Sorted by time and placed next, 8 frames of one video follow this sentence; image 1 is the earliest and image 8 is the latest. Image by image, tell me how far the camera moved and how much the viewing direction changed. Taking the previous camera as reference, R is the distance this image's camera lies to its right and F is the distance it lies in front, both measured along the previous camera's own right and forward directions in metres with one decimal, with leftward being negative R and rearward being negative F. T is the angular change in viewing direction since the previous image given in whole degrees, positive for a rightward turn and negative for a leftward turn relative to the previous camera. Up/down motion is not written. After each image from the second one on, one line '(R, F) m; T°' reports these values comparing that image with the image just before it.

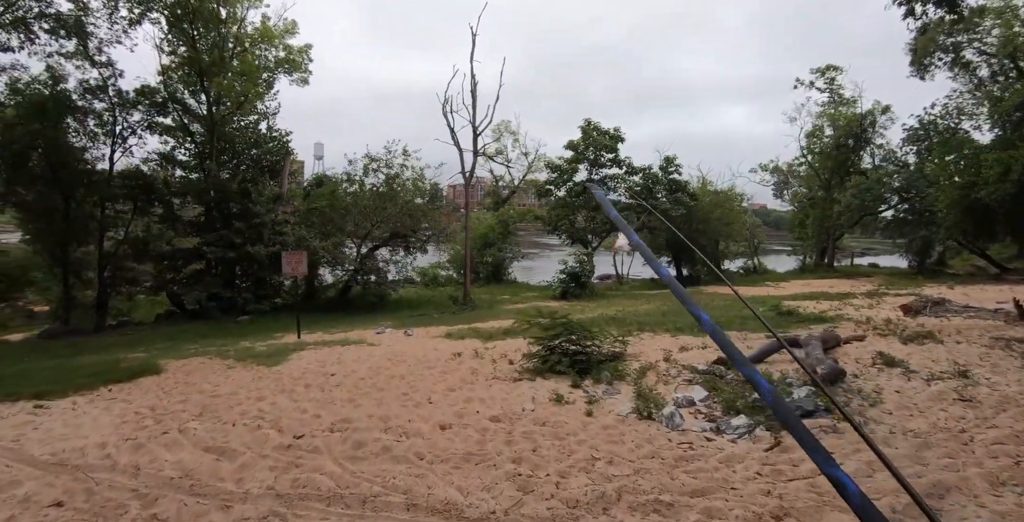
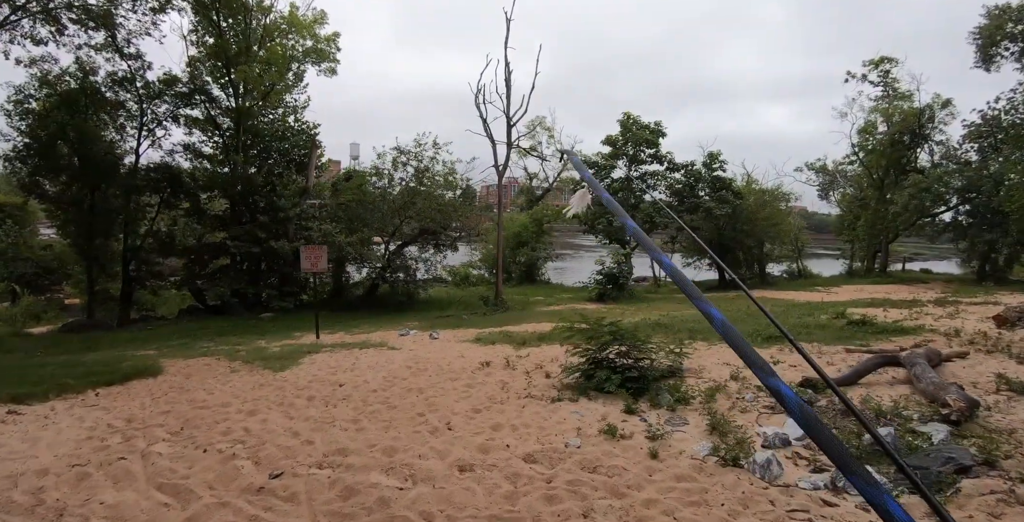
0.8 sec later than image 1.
(-0.1, +1.0) m; -3°
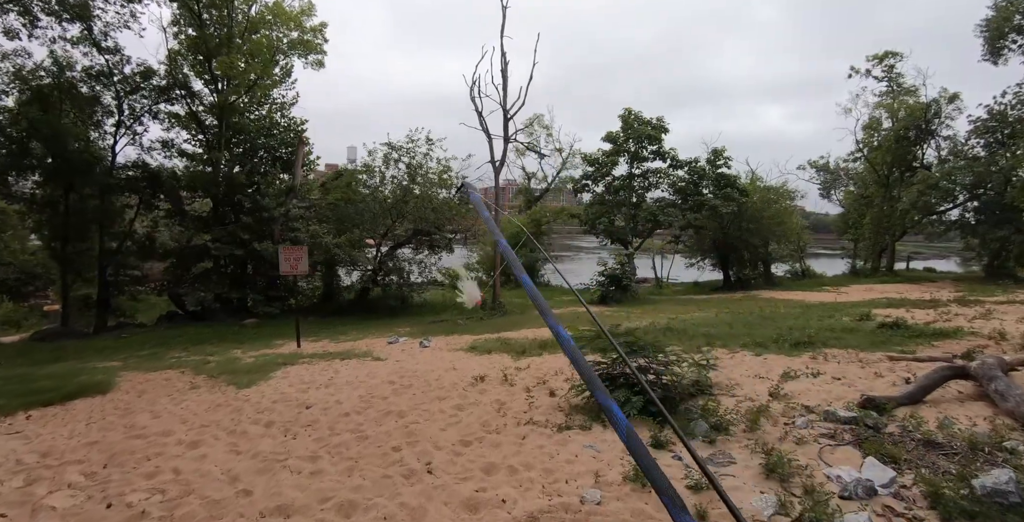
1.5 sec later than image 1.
(0.0, +0.9) m; 0°
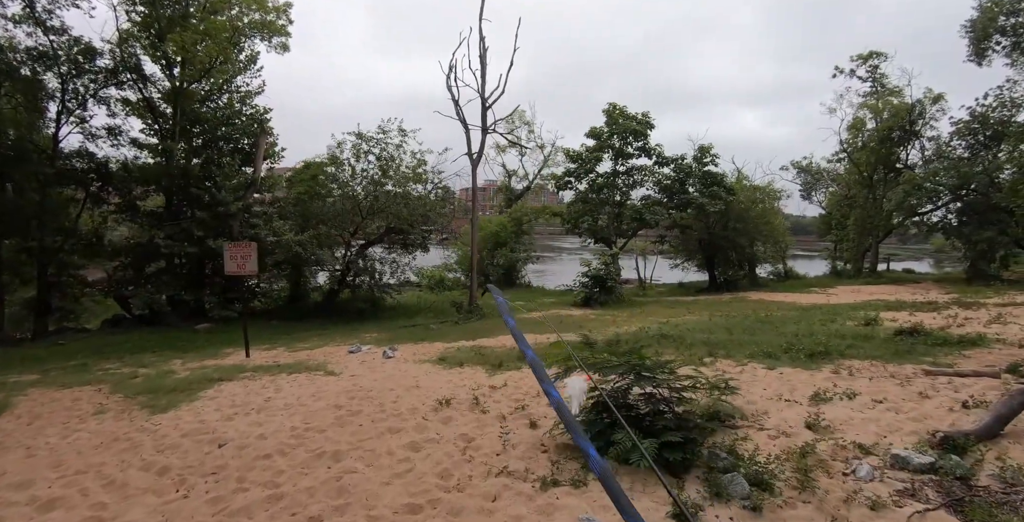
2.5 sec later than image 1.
(+0.1, +1.0) m; +2°
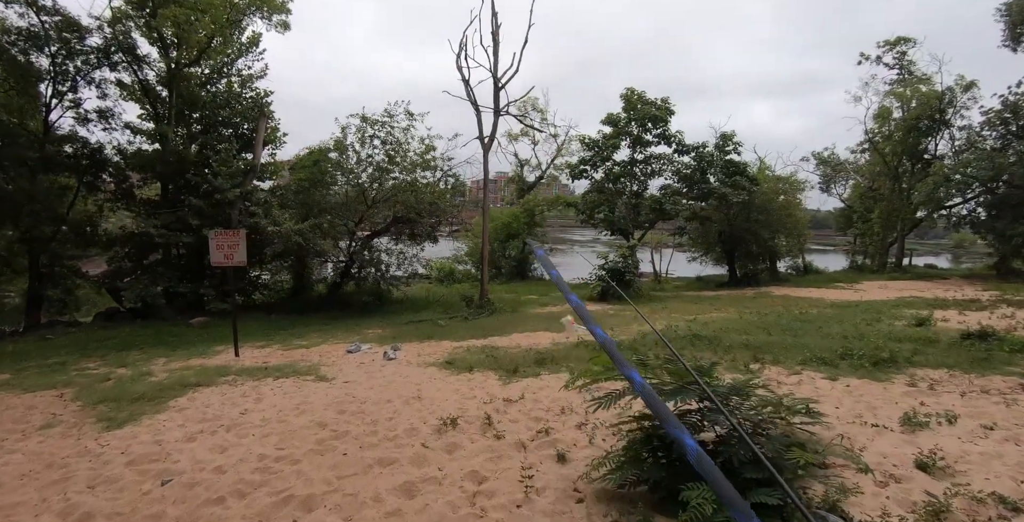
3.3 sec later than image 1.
(-0.1, +0.9) m; -1°
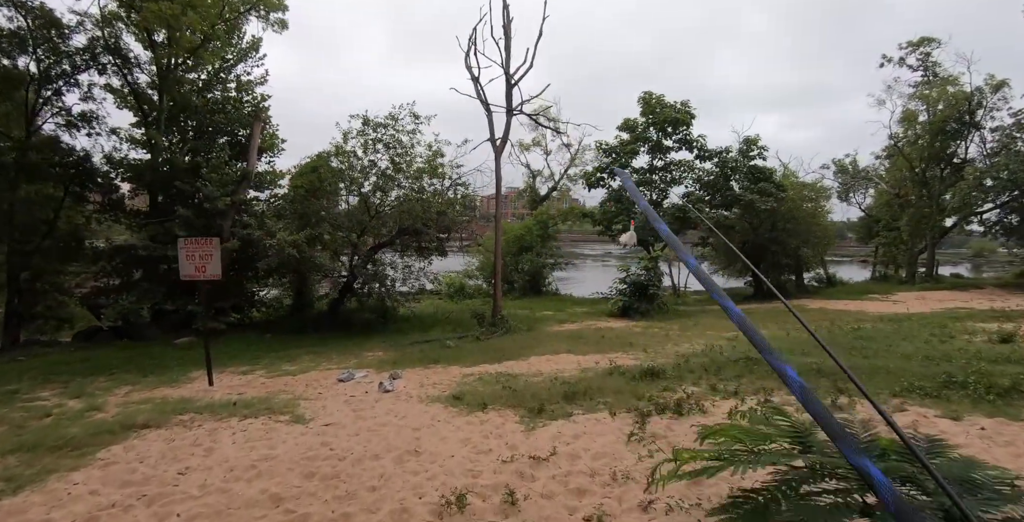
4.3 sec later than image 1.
(-0.1, +1.2) m; -1°
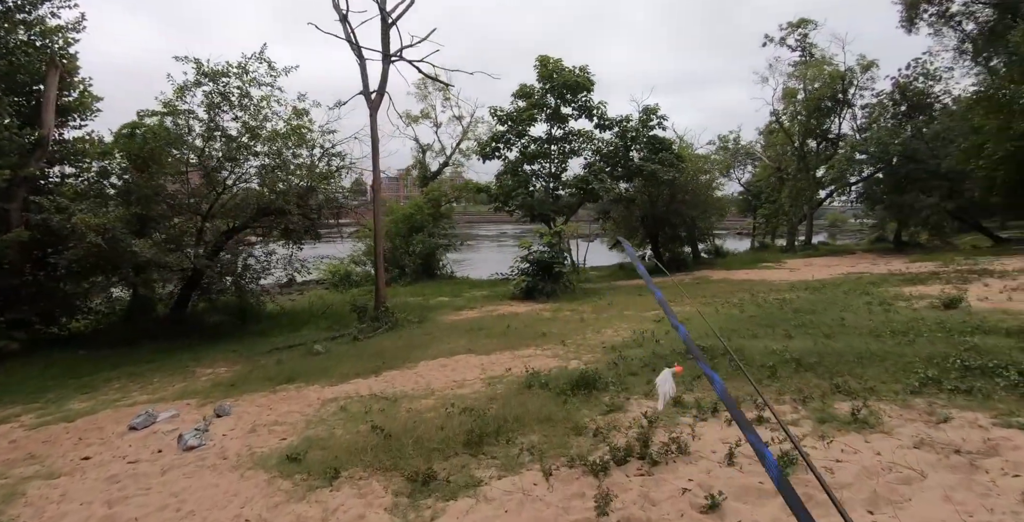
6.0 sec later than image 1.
(+0.2, +1.8) m; +10°
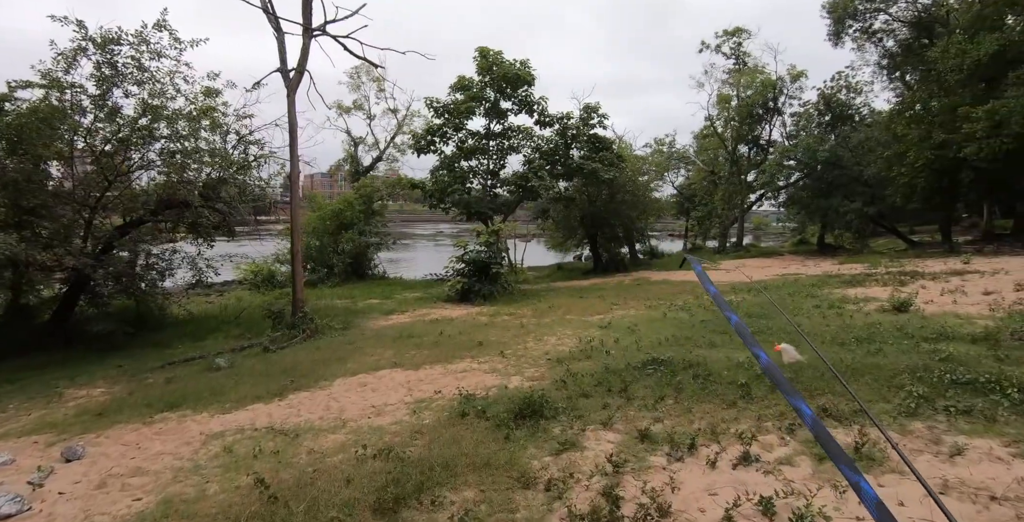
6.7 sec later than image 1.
(0.0, +0.8) m; +6°
